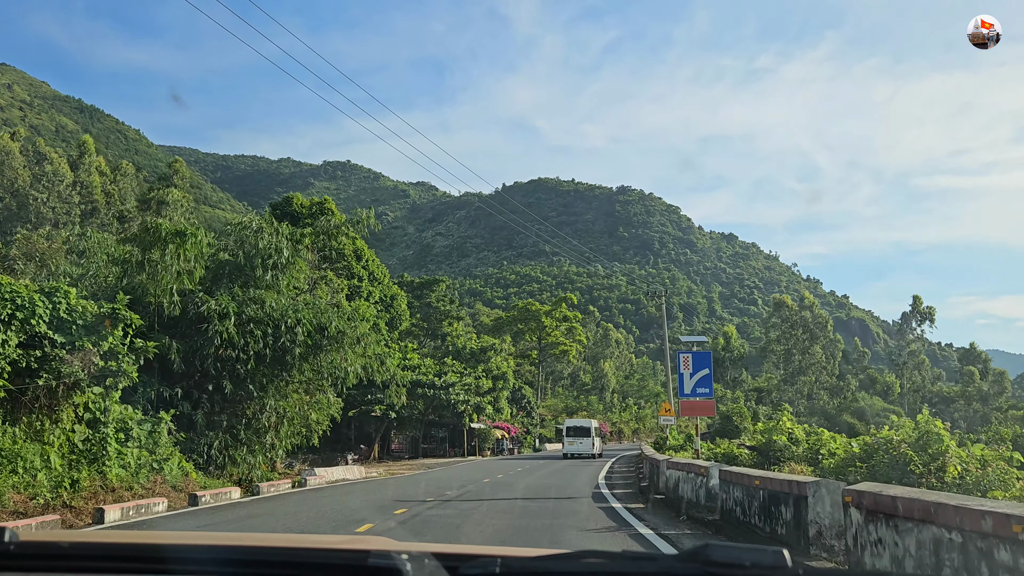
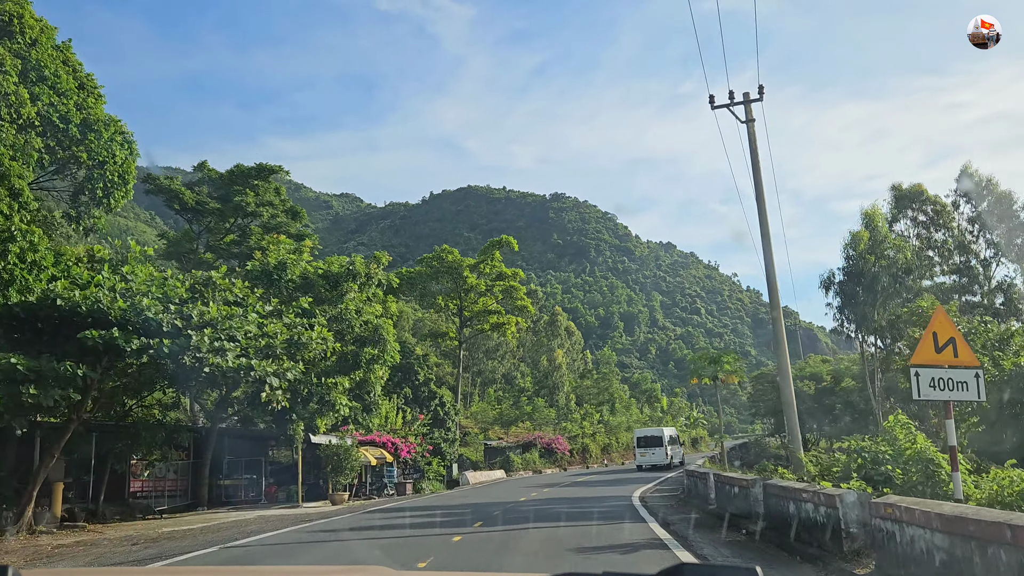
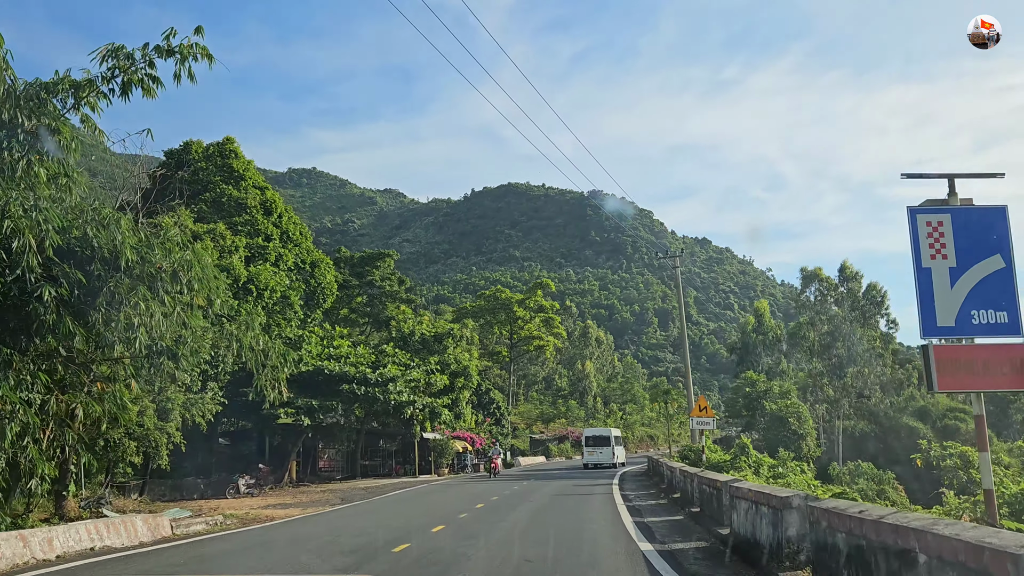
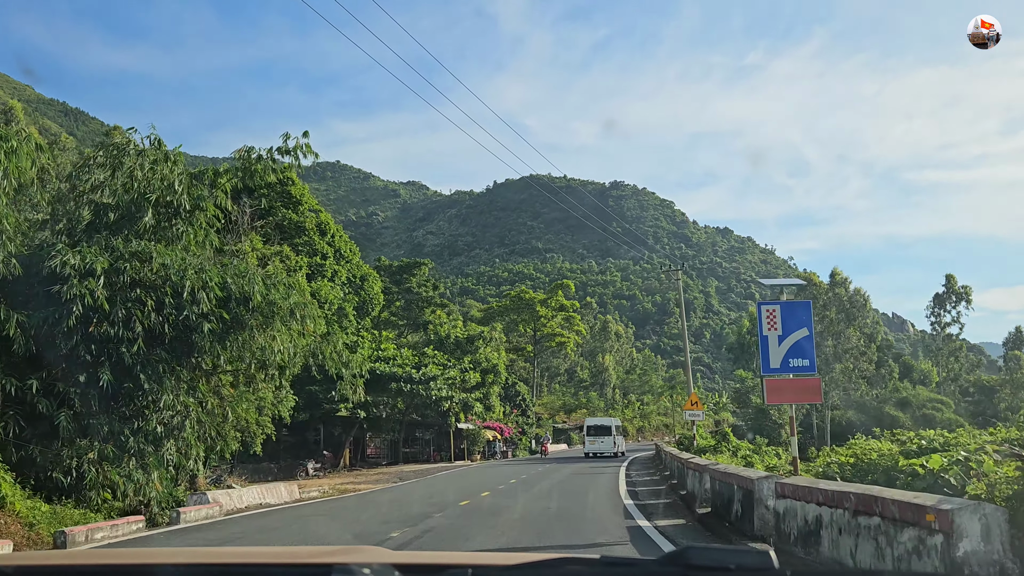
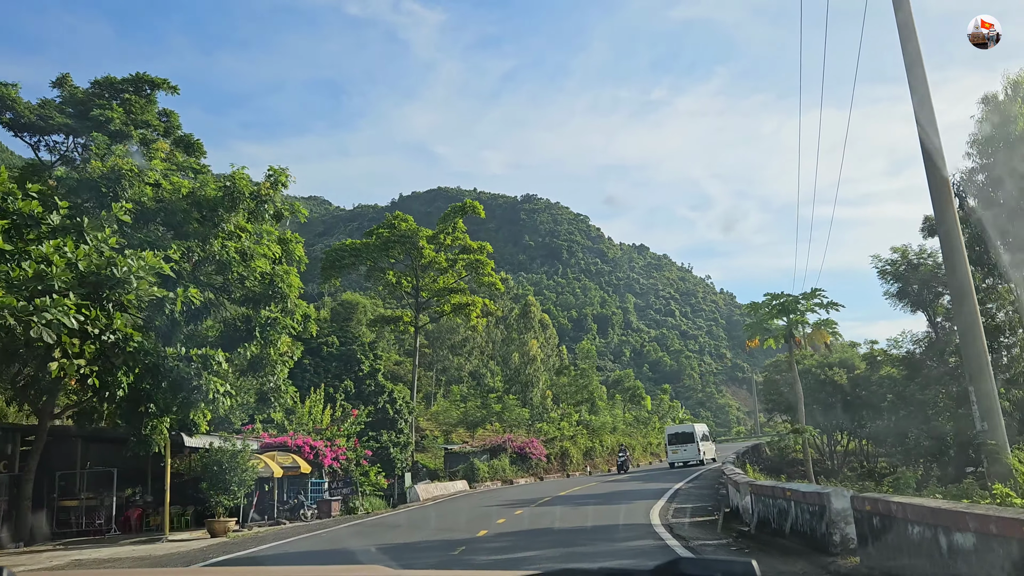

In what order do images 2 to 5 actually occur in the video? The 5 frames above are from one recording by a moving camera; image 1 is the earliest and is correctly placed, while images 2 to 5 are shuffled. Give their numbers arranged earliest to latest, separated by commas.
4, 3, 2, 5
